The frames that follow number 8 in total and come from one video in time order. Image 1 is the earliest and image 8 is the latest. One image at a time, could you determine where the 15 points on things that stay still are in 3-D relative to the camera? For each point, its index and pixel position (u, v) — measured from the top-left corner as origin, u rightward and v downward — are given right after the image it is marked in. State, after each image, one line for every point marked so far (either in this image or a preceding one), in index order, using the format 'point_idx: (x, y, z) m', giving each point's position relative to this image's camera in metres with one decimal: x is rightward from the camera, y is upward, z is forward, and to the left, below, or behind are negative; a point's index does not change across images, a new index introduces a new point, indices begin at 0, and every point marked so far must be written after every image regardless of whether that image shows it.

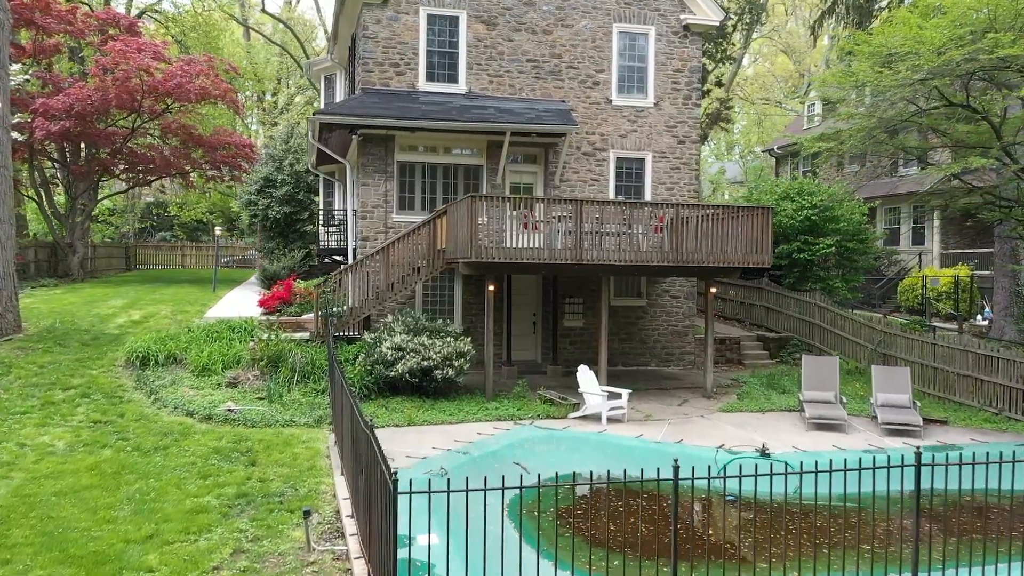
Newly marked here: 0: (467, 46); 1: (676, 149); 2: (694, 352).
0: (-0.8, +4.2, +14.6) m
1: (+3.0, +2.5, +15.6) m
2: (+3.4, -1.2, +15.7) m
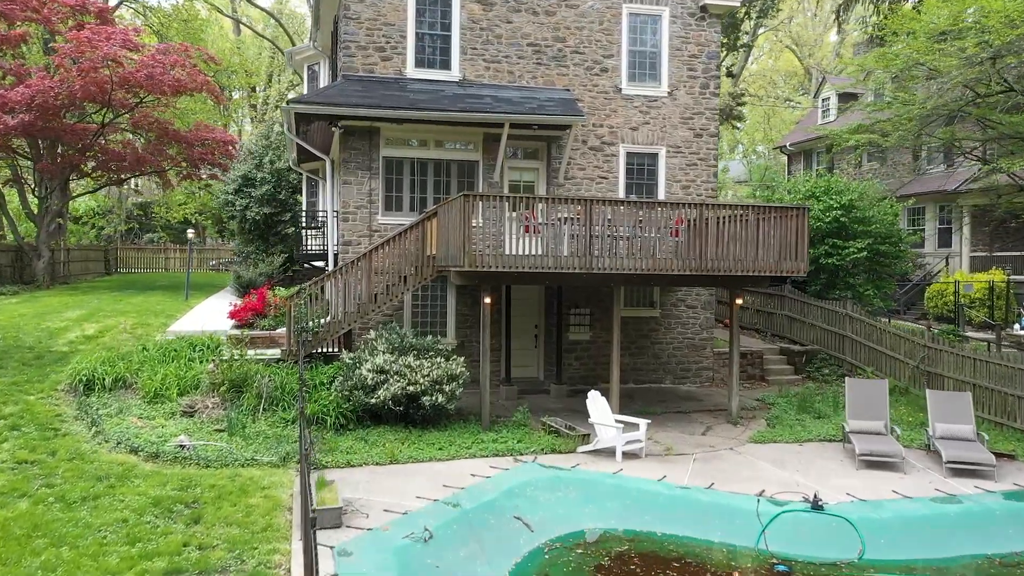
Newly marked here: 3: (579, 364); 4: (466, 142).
0: (-0.8, +4.0, +13.1) m
1: (+3.0, +2.4, +14.1) m
2: (+3.4, -1.3, +14.2) m
3: (+1.1, -1.2, +13.6) m
4: (-0.7, +2.3, +13.3) m
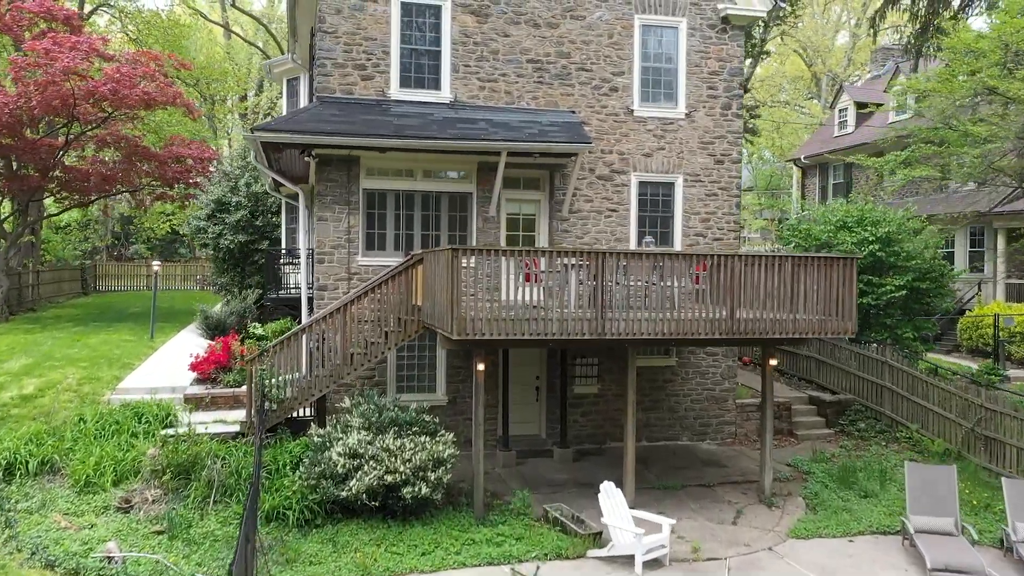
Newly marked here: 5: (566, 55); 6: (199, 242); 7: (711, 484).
0: (-0.8, +3.3, +11.6) m
1: (+3.0, +1.7, +12.6) m
2: (+3.3, -2.0, +12.7) m
3: (+1.0, -1.9, +12.1) m
4: (-0.8, +1.6, +11.7) m
5: (+0.8, +3.3, +12.0) m
6: (-6.2, +0.9, +17.0) m
7: (+2.4, -2.4, +10.4) m
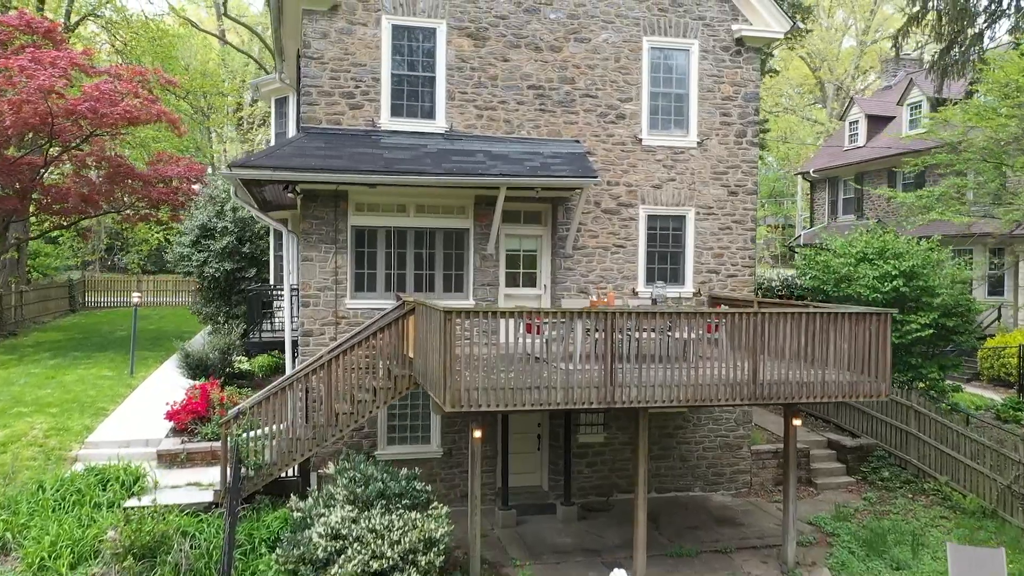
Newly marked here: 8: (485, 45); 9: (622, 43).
0: (-0.8, +2.8, +10.8) m
1: (+3.0, +1.2, +11.7) m
2: (+3.3, -2.6, +11.9) m
3: (+1.0, -2.4, +11.3) m
4: (-0.8, +1.0, +10.9) m
5: (+0.8, +2.7, +11.2) m
6: (-6.2, +0.4, +16.2) m
7: (+2.4, -3.0, +9.6) m
8: (-0.4, +3.1, +10.9) m
9: (+1.5, +3.3, +11.3) m
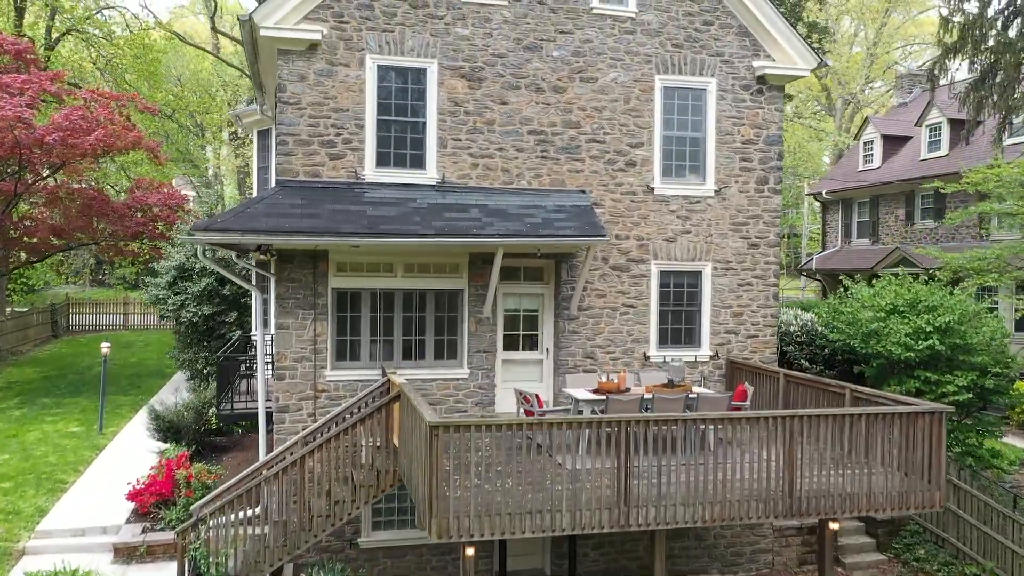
0: (-0.8, +2.0, +9.7) m
1: (+2.9, +0.4, +10.7) m
2: (+3.3, -3.3, +10.8) m
3: (+1.0, -3.2, +10.2) m
4: (-0.8, +0.3, +9.8) m
5: (+0.7, +1.9, +10.1) m
6: (-6.3, -0.4, +15.1) m
7: (+2.4, -3.7, +8.5) m
8: (-0.4, +2.3, +9.8) m
9: (+1.4, +2.5, +10.2) m
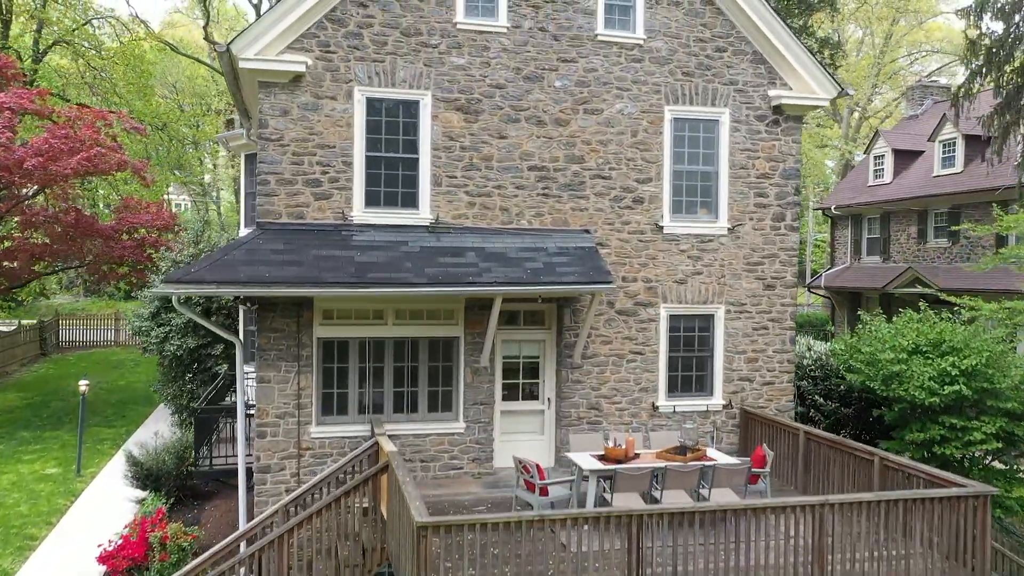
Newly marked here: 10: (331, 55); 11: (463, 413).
0: (-0.9, +1.5, +9.1) m
1: (+2.9, -0.1, +10.0) m
2: (+3.3, -3.9, +10.2) m
3: (+1.0, -3.7, +9.5) m
4: (-0.8, -0.3, +9.2) m
5: (+0.7, +1.4, +9.5) m
6: (-6.3, -0.9, +14.4) m
7: (+2.4, -4.3, +7.9) m
8: (-0.4, +1.8, +9.2) m
9: (+1.4, +2.0, +9.6) m
10: (-1.9, +2.4, +8.7) m
11: (-0.5, -1.3, +9.2) m
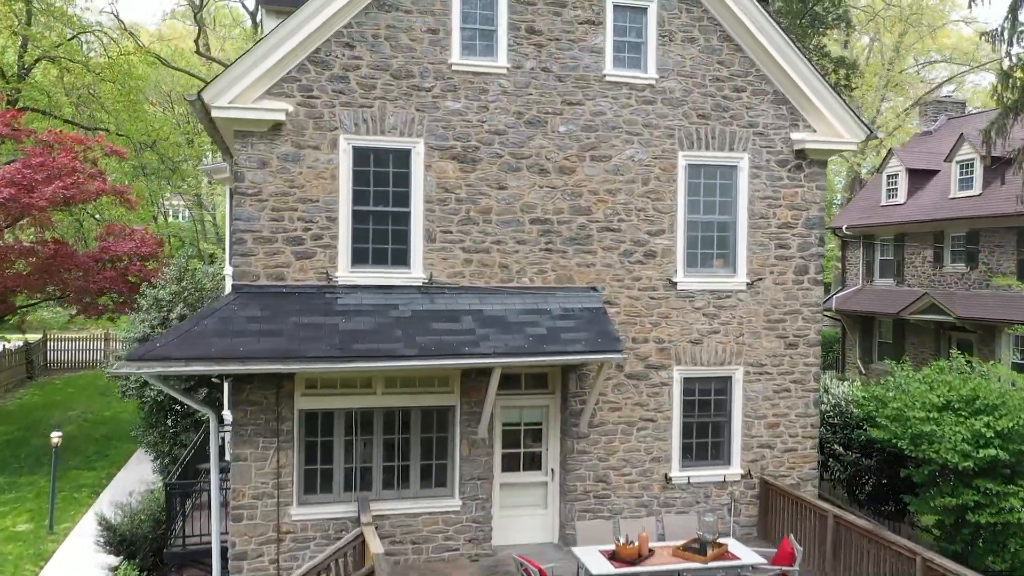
0: (-0.8, +0.8, +8.3) m
1: (+2.9, -0.8, +9.2) m
2: (+3.3, -4.5, +9.4) m
3: (+1.0, -4.4, +8.8) m
4: (-0.8, -0.9, +8.4) m
5: (+0.7, +0.8, +8.7) m
6: (-6.3, -1.6, +13.7) m
7: (+2.4, -4.9, +7.1) m
8: (-0.4, +1.2, +8.4) m
9: (+1.4, +1.3, +8.8) m
10: (-1.9, +1.8, +8.0) m
11: (-0.5, -2.0, +8.4) m
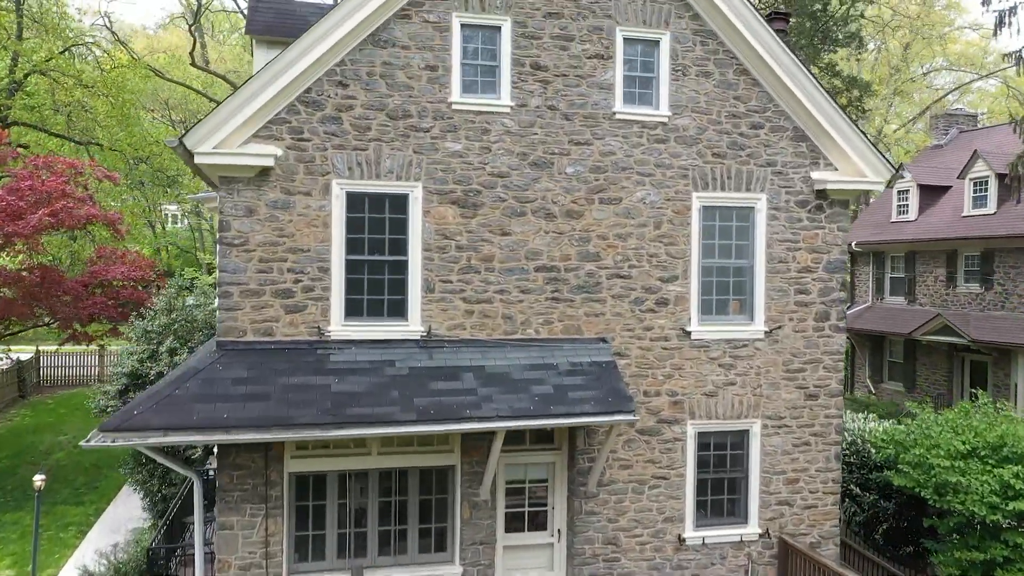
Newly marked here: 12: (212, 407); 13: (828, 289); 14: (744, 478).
0: (-0.8, +0.3, +7.8) m
1: (+3.0, -1.3, +8.7) m
2: (+3.3, -5.0, +8.9) m
3: (+1.1, -4.9, +8.3) m
4: (-0.7, -1.4, +7.9) m
5: (+0.8, +0.3, +8.2) m
6: (-6.2, -2.1, +13.2) m
7: (+2.5, -5.4, +6.6) m
8: (-0.3, +0.7, +7.9) m
9: (+1.5, +0.8, +8.3) m
10: (-1.8, +1.3, +7.5) m
11: (-0.5, -2.5, +7.9) m
12: (-2.4, -1.0, +6.7) m
13: (+3.2, 0.0, +8.7) m
14: (+2.4, -1.9, +8.7) m
